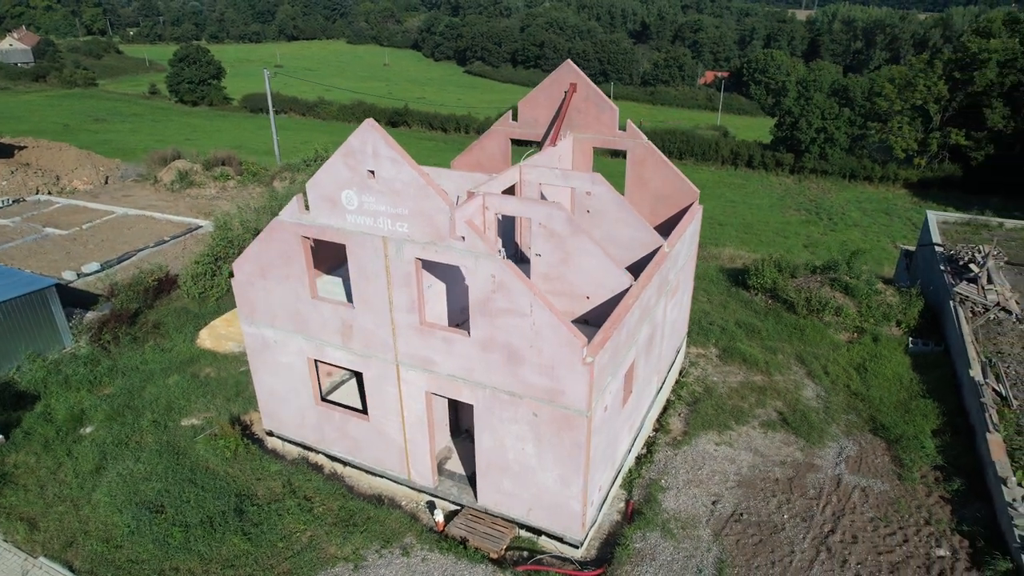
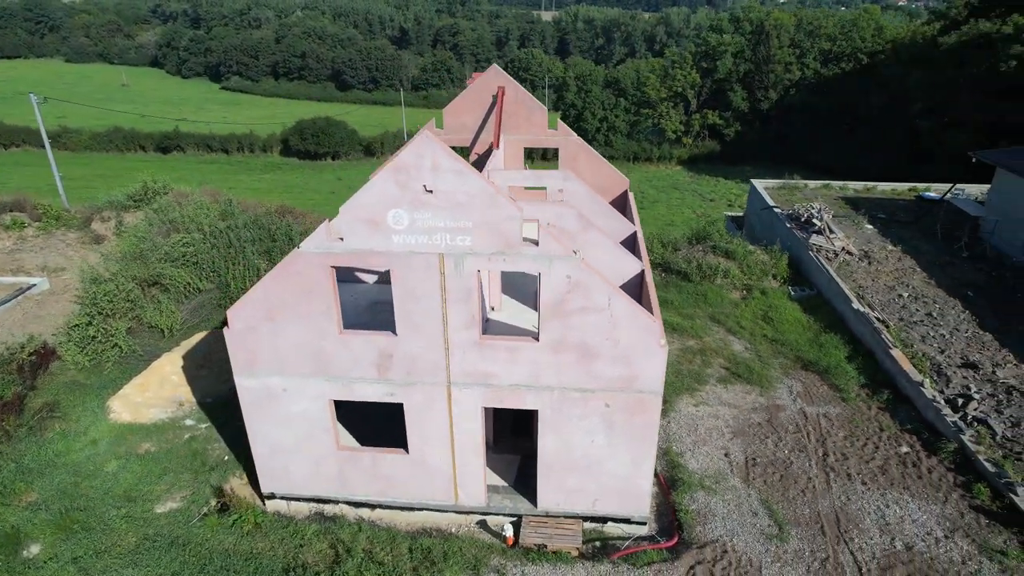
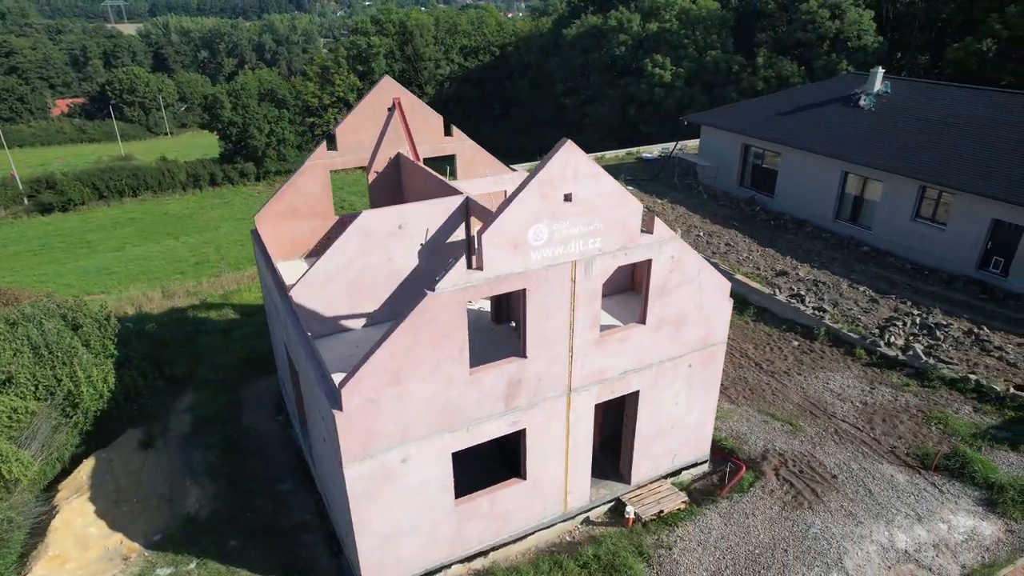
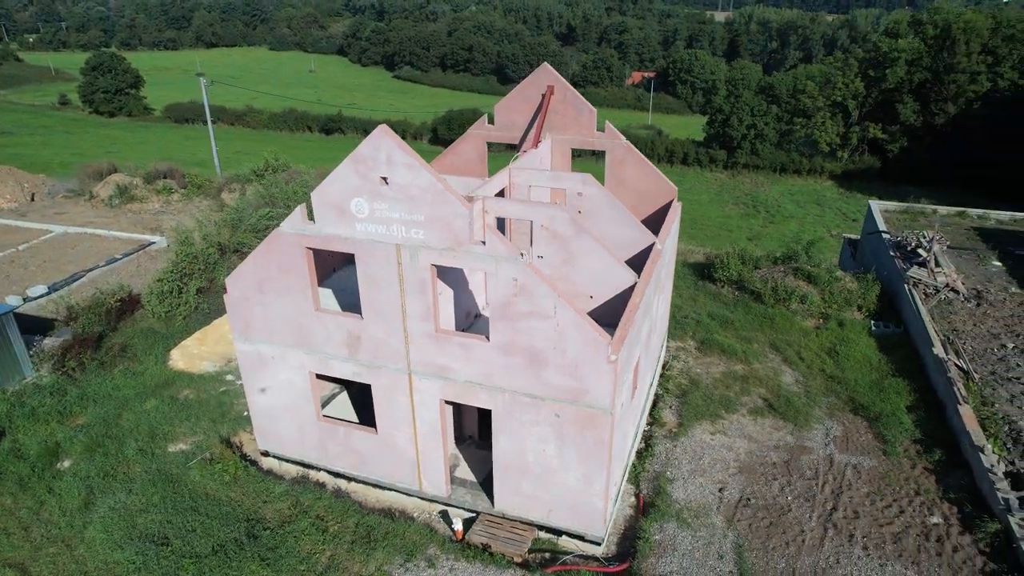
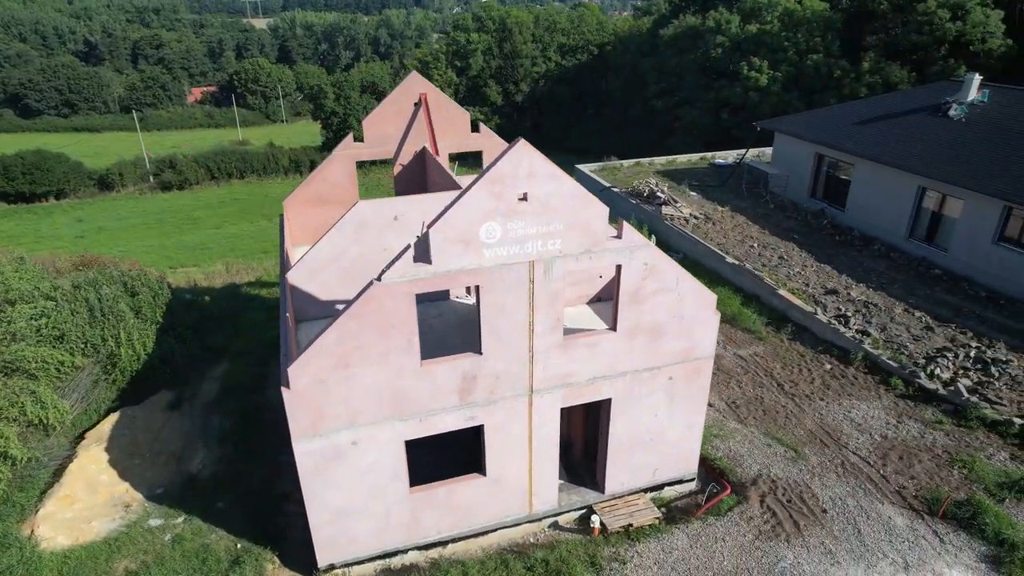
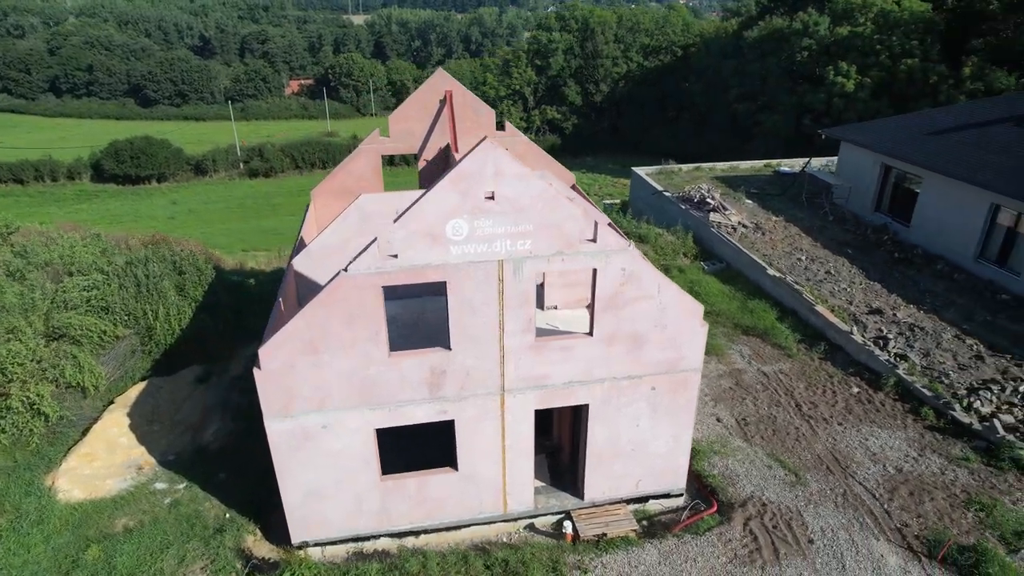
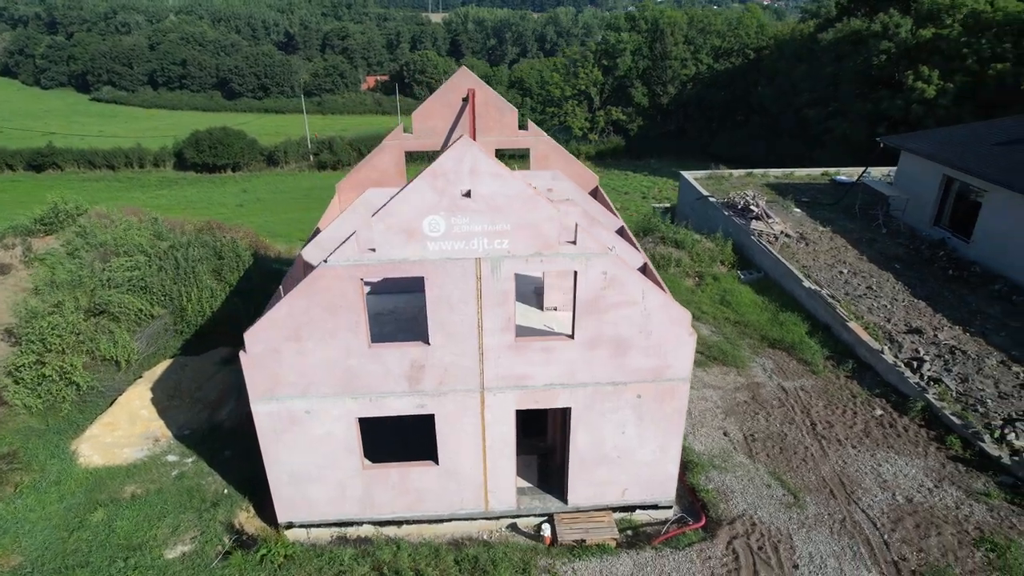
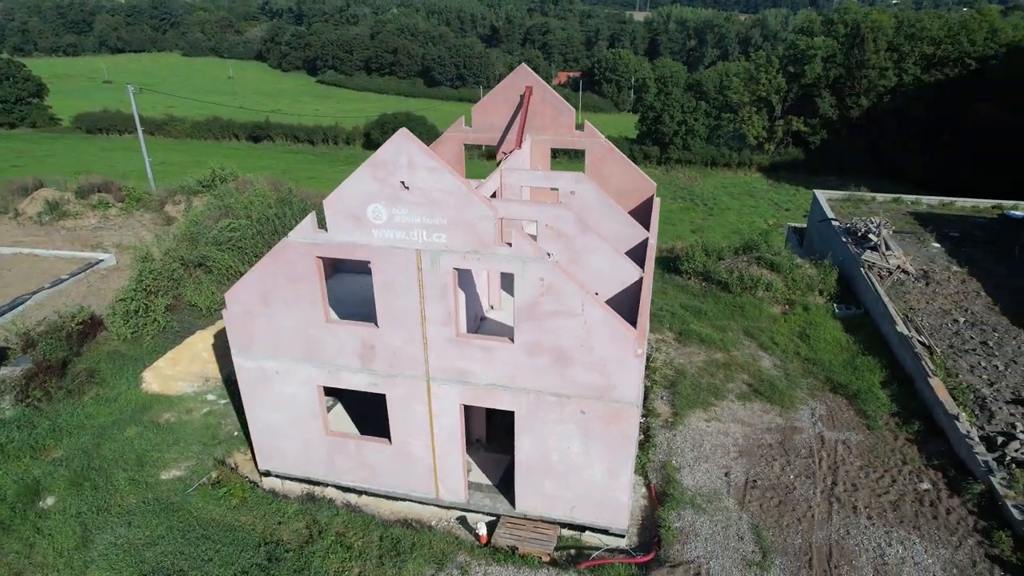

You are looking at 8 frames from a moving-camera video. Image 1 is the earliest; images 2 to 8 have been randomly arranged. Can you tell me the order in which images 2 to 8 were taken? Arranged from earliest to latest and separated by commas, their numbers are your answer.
4, 8, 2, 7, 6, 5, 3
